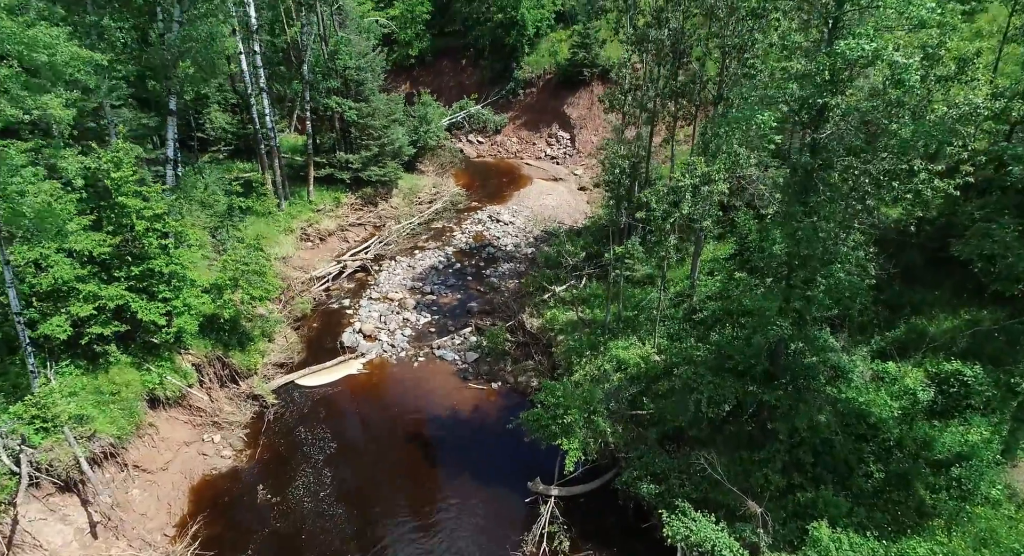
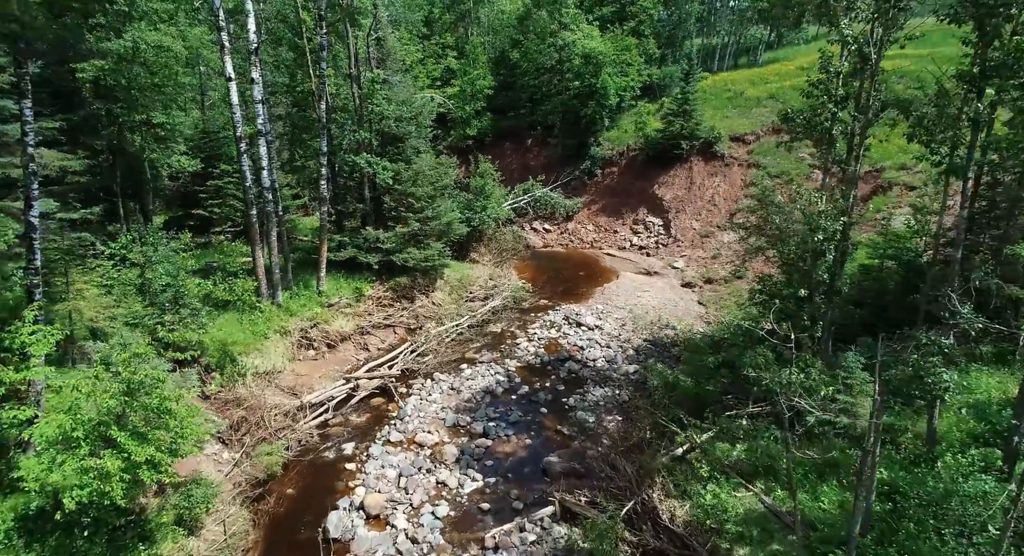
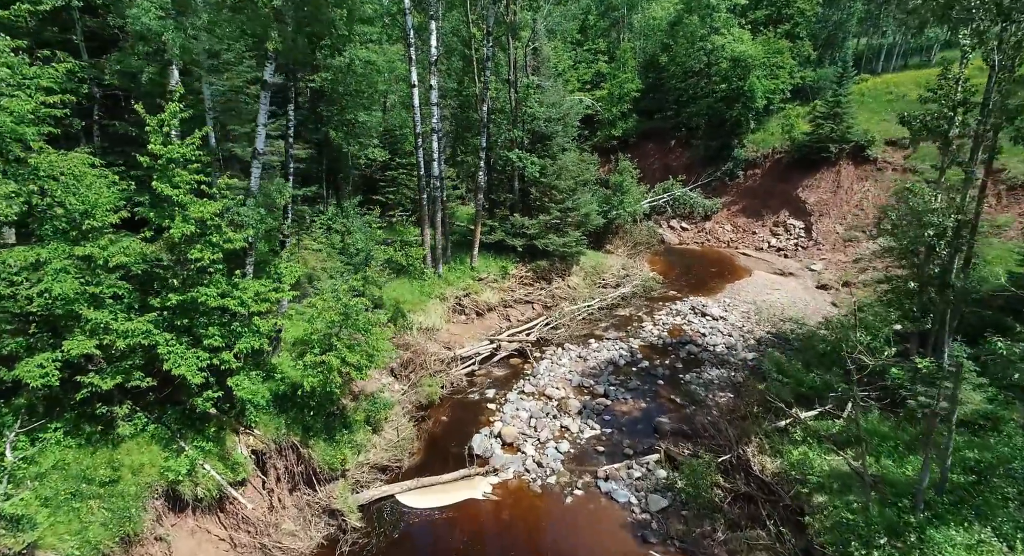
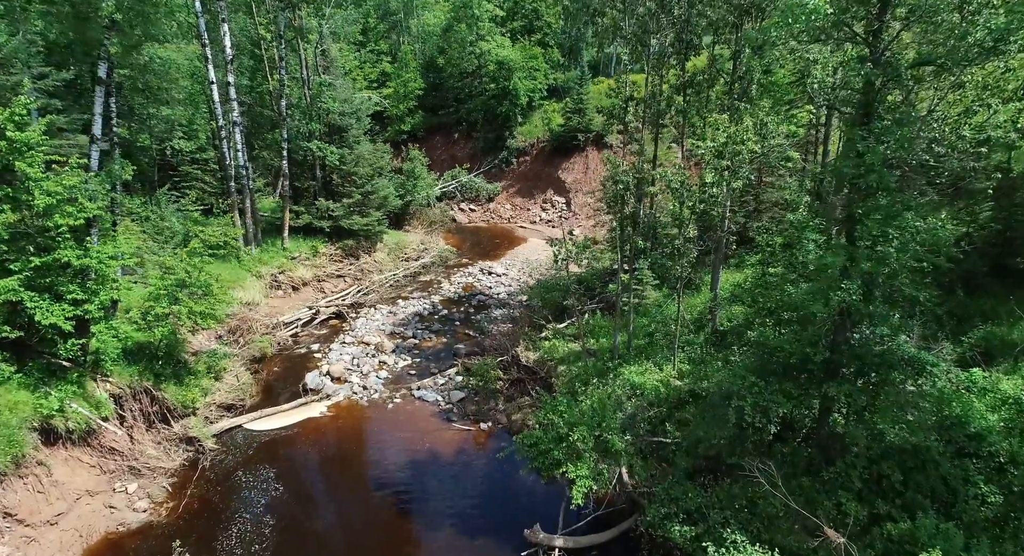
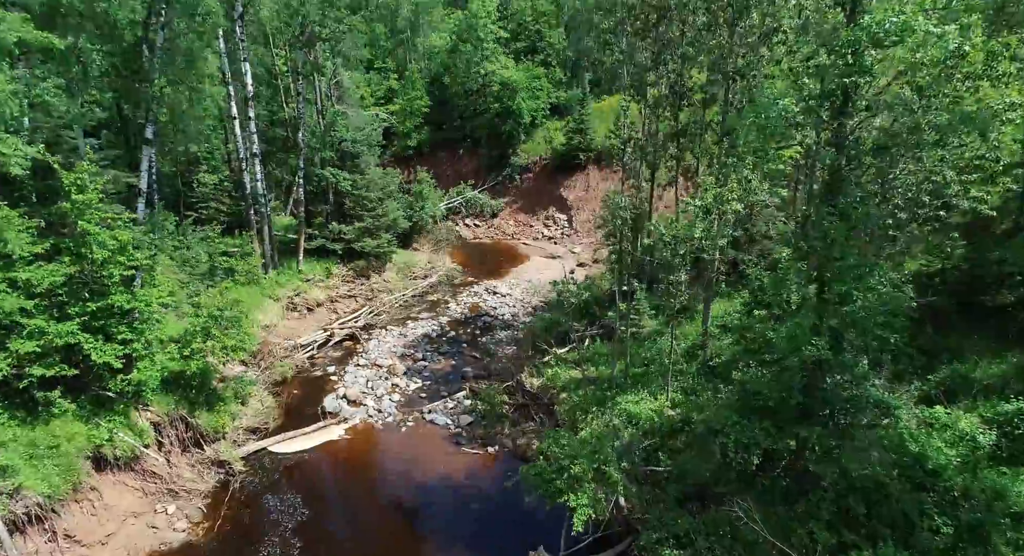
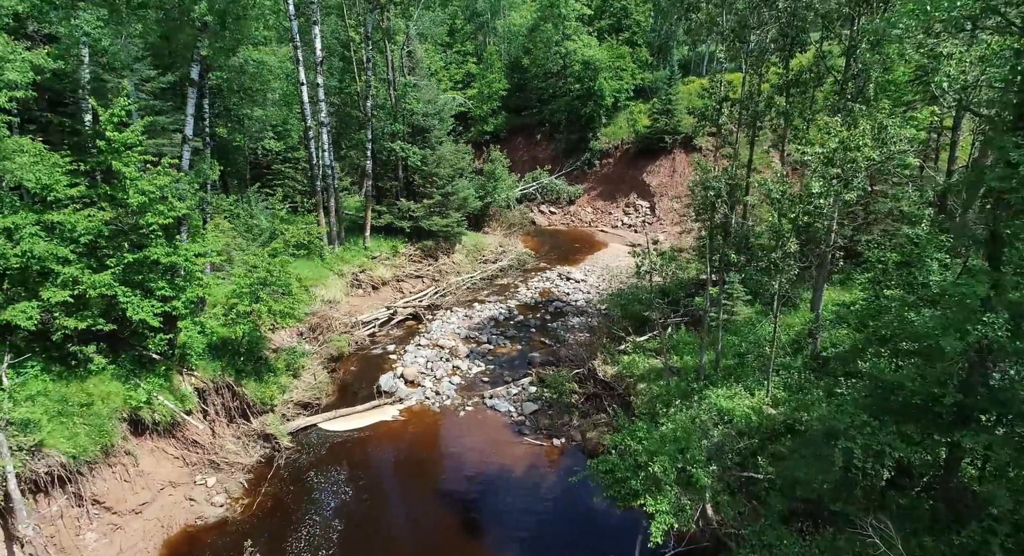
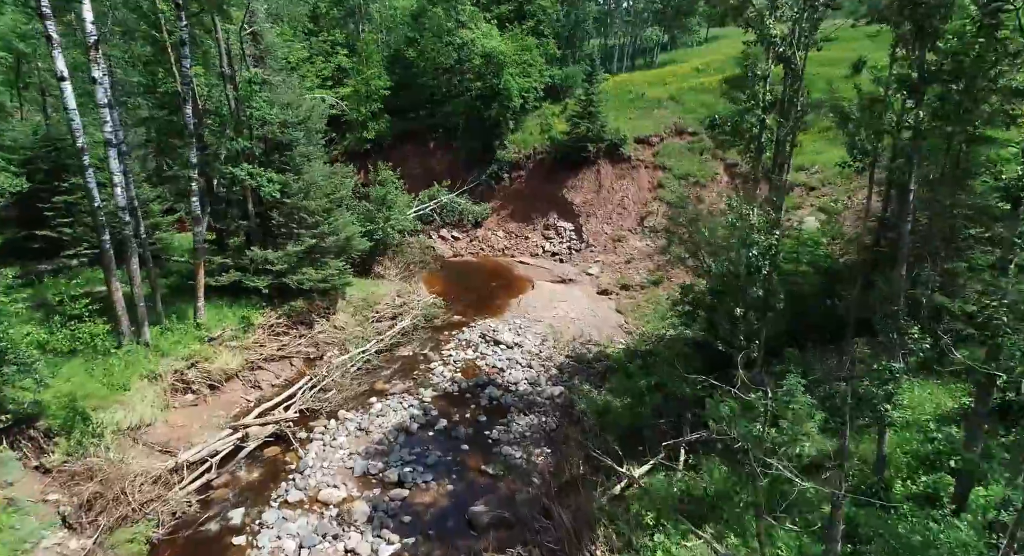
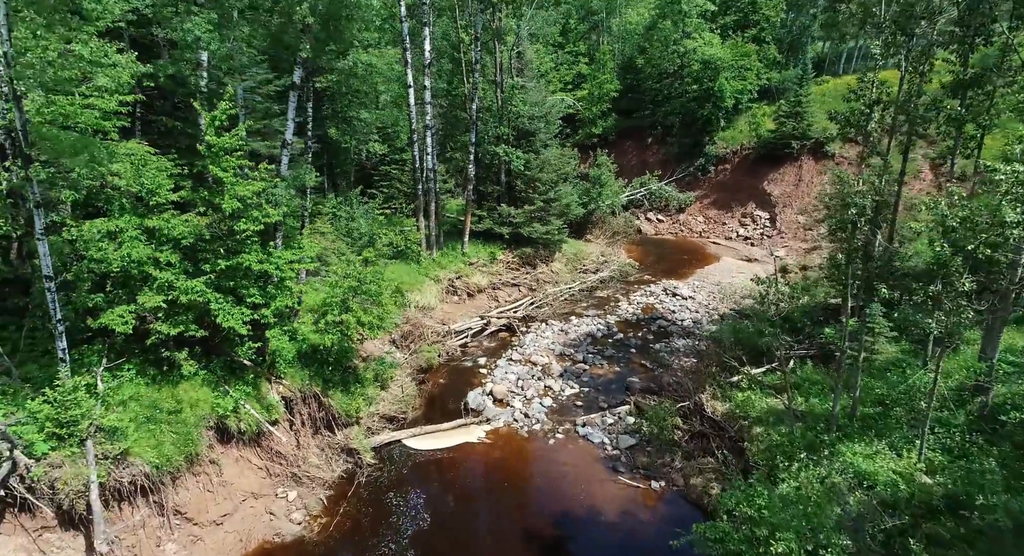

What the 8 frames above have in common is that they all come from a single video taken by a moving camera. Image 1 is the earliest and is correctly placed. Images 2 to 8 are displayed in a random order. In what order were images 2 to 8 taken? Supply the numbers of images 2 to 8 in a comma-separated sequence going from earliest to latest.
5, 4, 6, 8, 3, 2, 7
